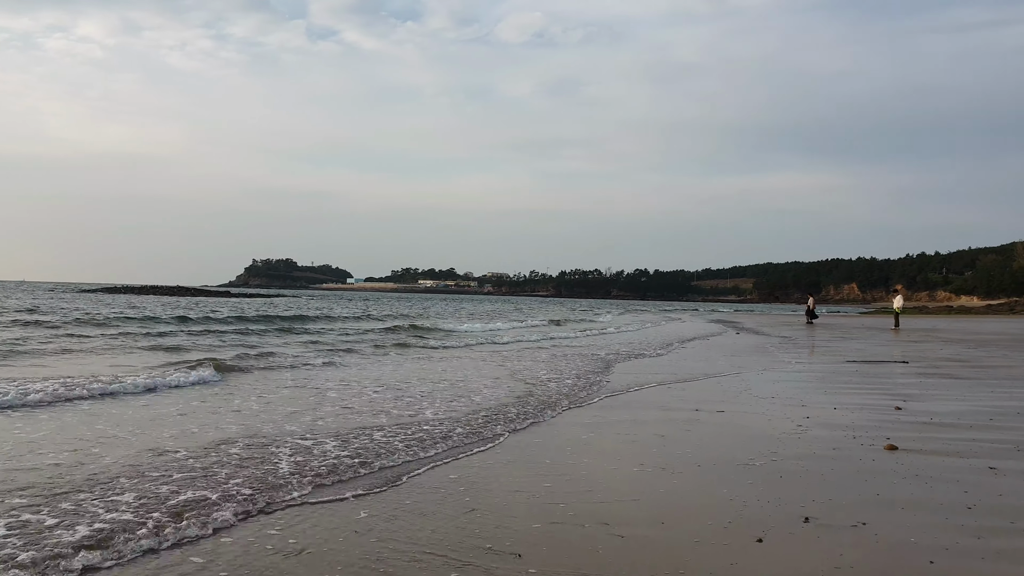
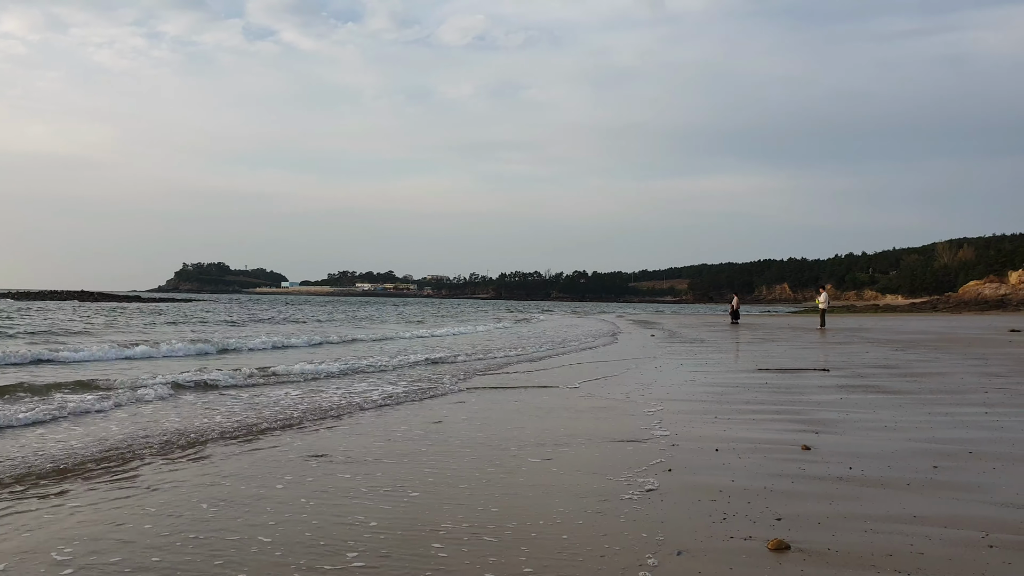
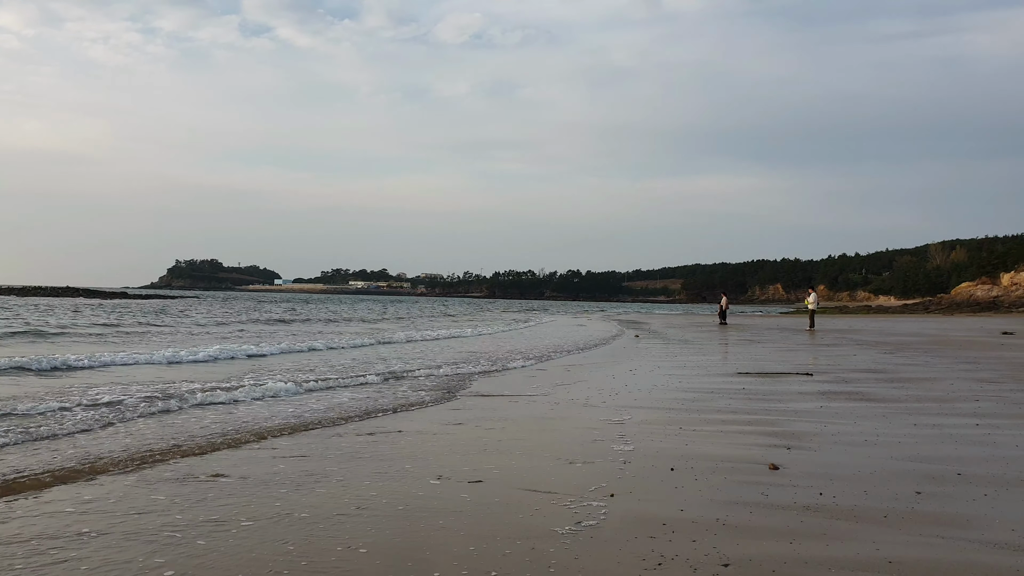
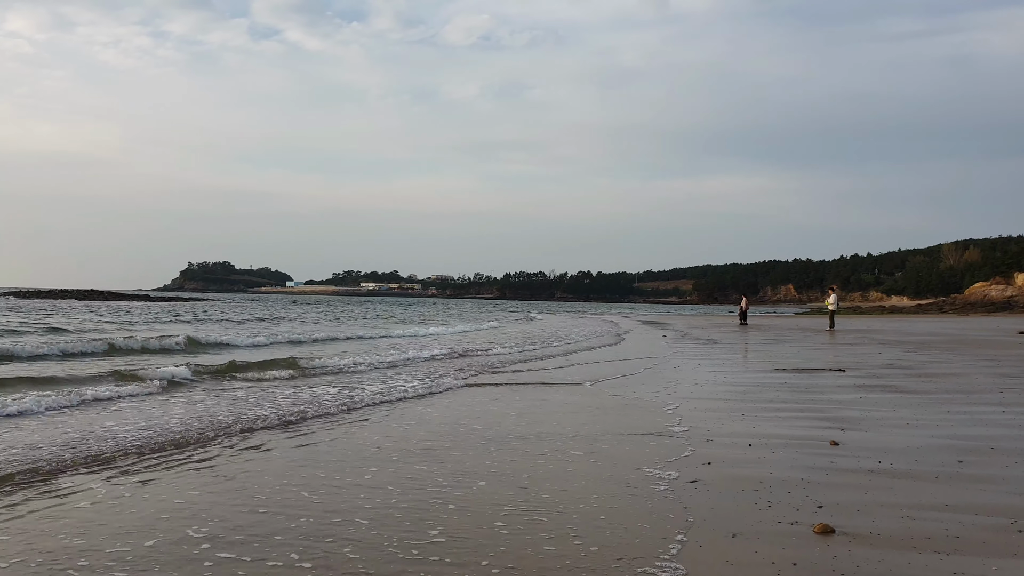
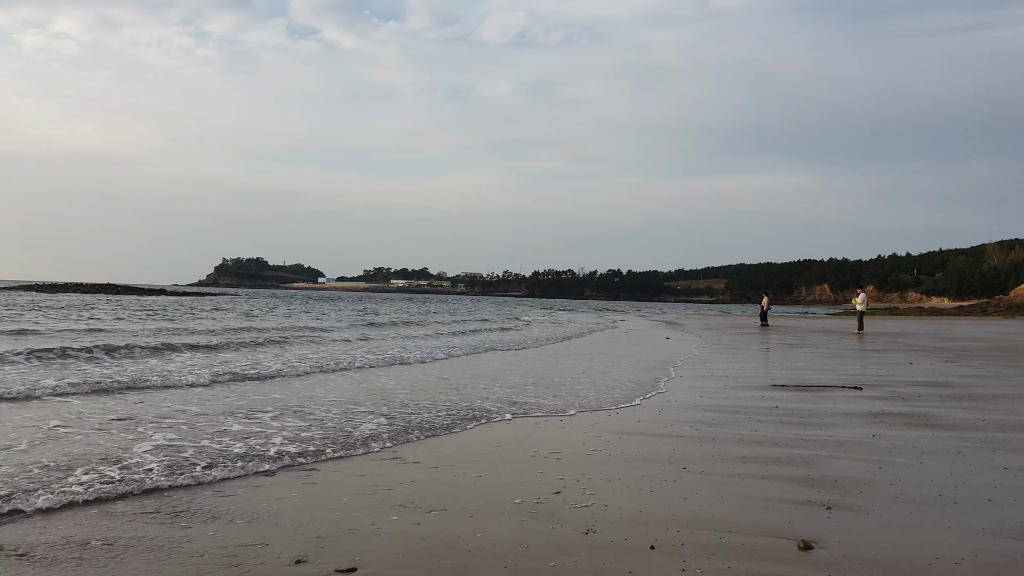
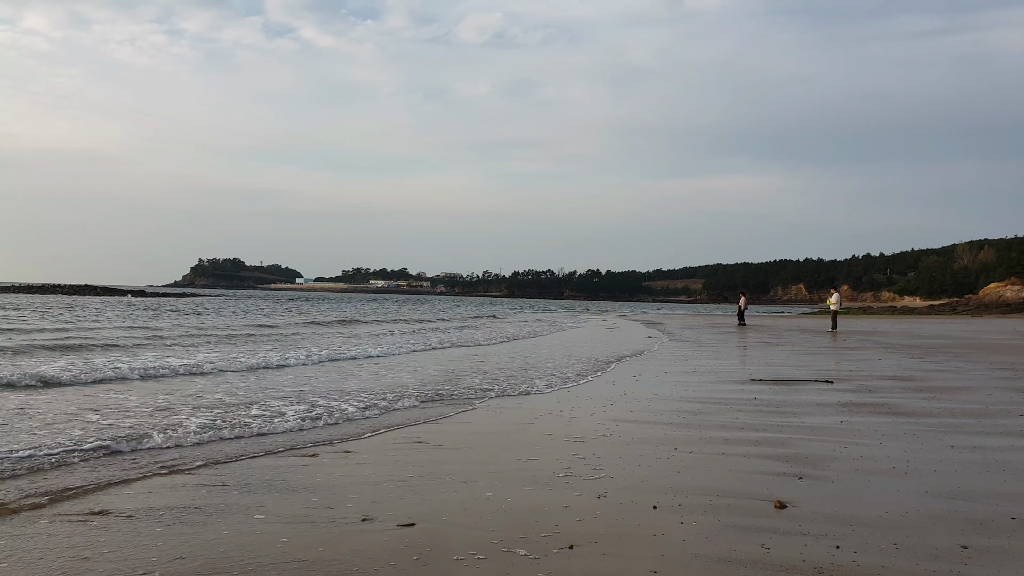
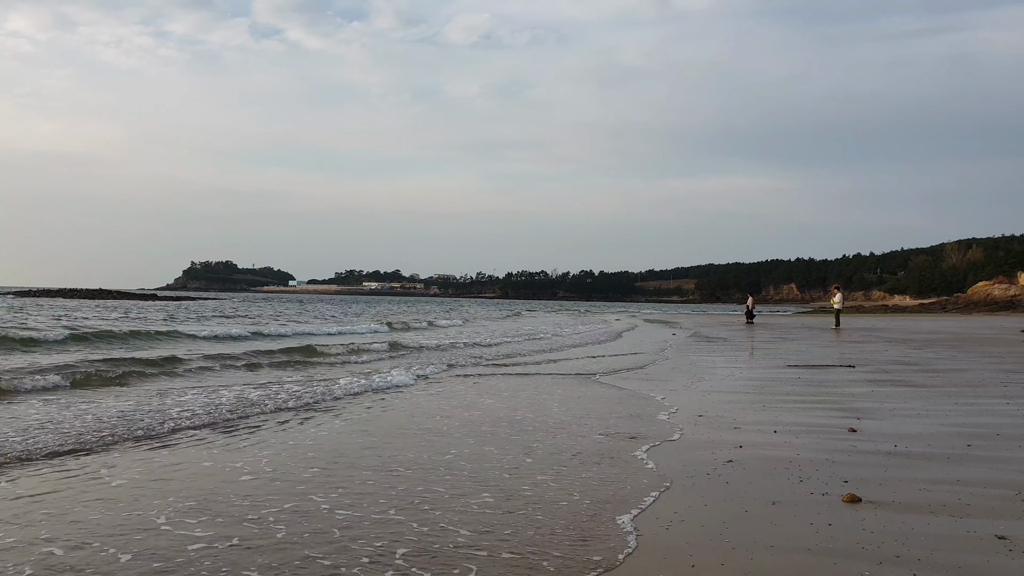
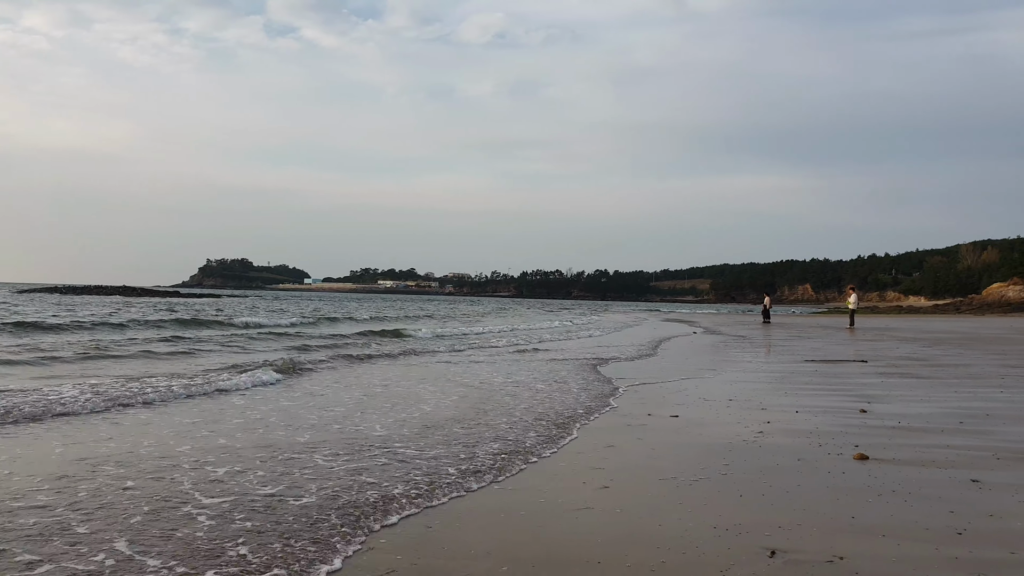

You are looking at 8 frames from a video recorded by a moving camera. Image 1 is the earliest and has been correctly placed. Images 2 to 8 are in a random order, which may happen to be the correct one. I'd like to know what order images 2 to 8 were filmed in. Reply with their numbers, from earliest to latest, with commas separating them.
8, 7, 4, 2, 3, 6, 5
